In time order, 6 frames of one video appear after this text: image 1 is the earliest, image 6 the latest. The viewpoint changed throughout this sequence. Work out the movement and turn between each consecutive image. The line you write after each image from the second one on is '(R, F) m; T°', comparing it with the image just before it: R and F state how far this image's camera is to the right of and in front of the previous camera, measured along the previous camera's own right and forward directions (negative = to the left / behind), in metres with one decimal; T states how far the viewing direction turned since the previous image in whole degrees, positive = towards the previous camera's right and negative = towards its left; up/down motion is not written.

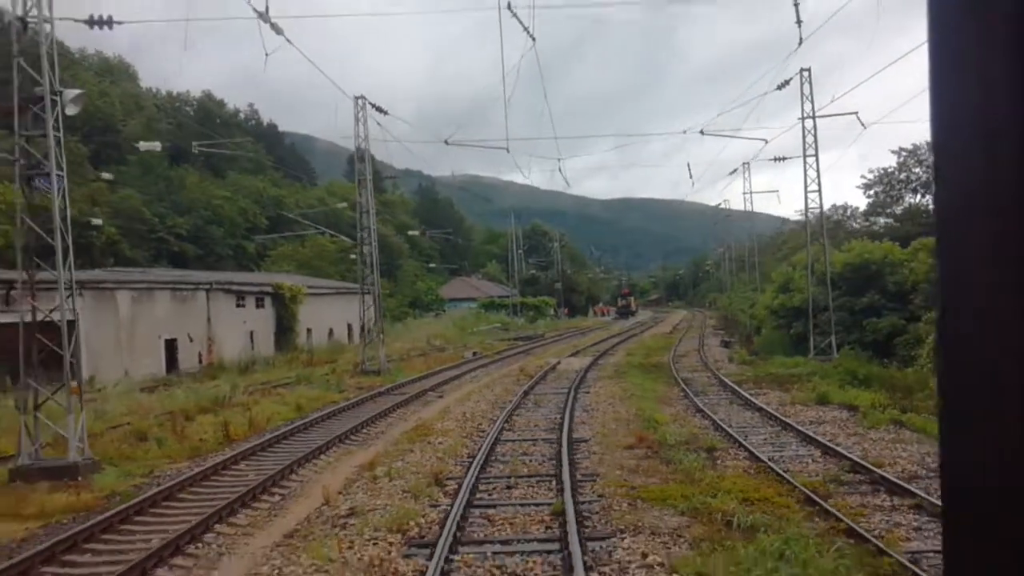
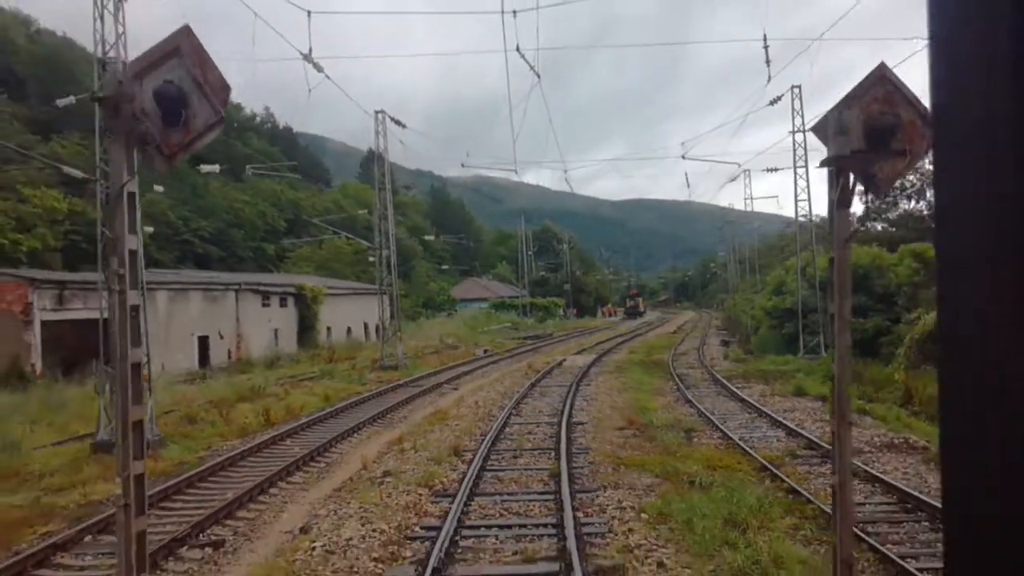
(0.0, -2.0) m; -1°
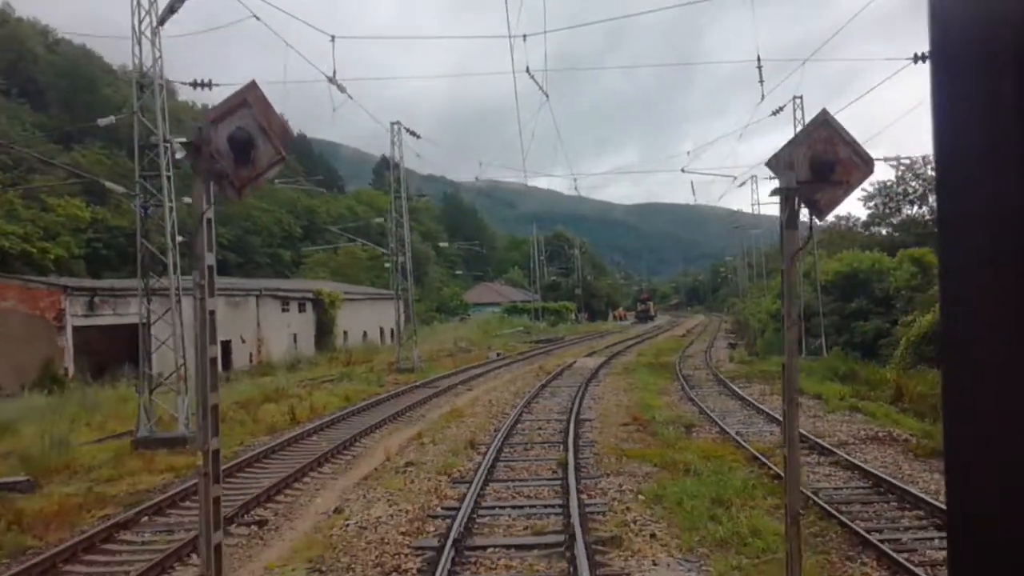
(0.0, -1.0) m; -1°
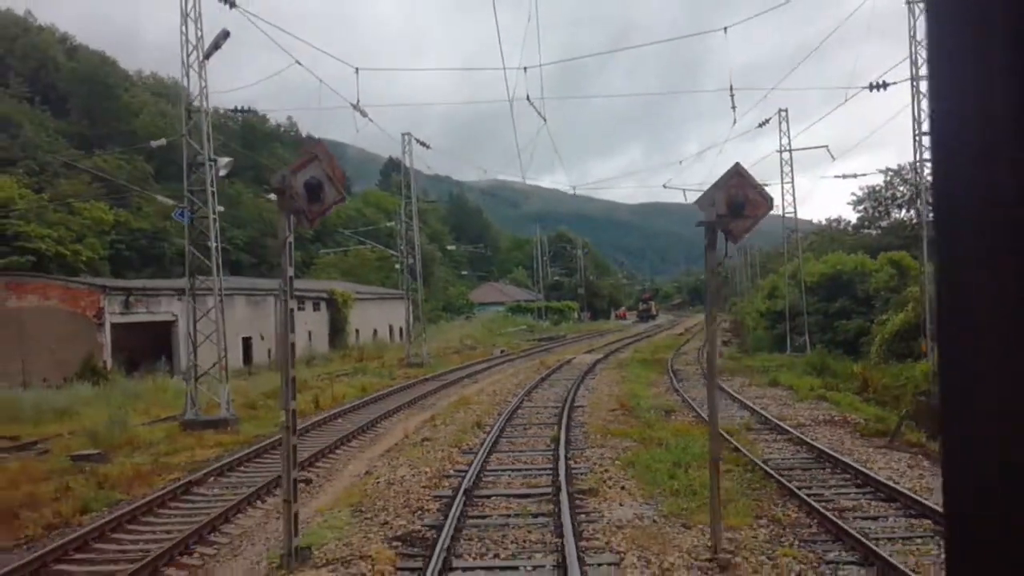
(+0.1, -2.1) m; 0°
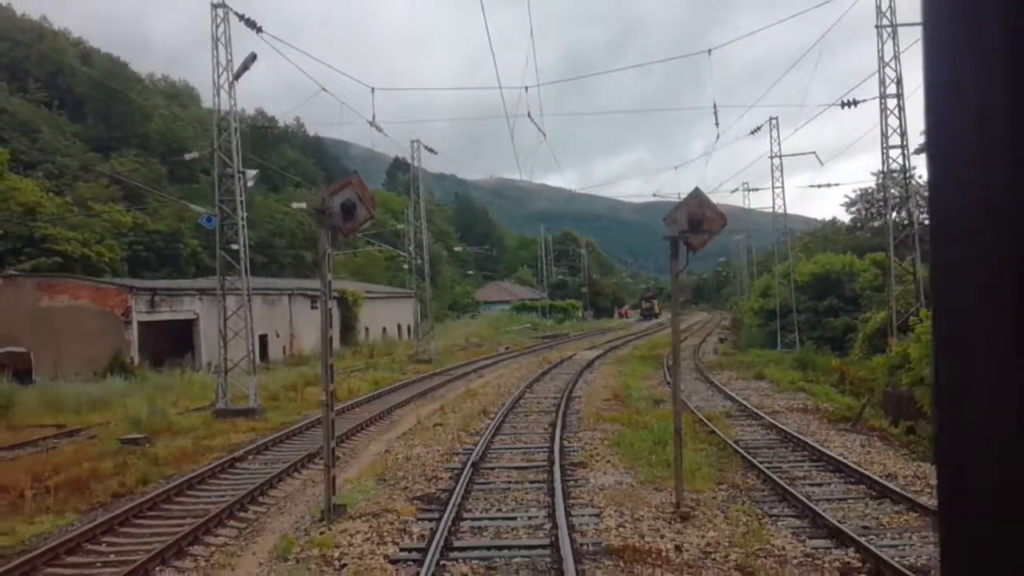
(+0.1, -1.6) m; 0°
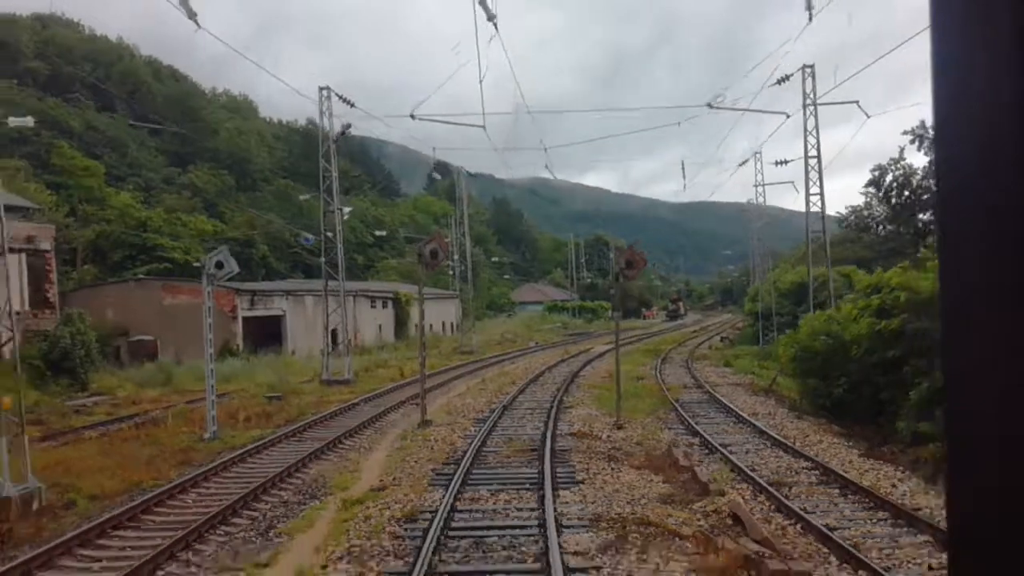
(+0.4, -7.2) m; -2°
